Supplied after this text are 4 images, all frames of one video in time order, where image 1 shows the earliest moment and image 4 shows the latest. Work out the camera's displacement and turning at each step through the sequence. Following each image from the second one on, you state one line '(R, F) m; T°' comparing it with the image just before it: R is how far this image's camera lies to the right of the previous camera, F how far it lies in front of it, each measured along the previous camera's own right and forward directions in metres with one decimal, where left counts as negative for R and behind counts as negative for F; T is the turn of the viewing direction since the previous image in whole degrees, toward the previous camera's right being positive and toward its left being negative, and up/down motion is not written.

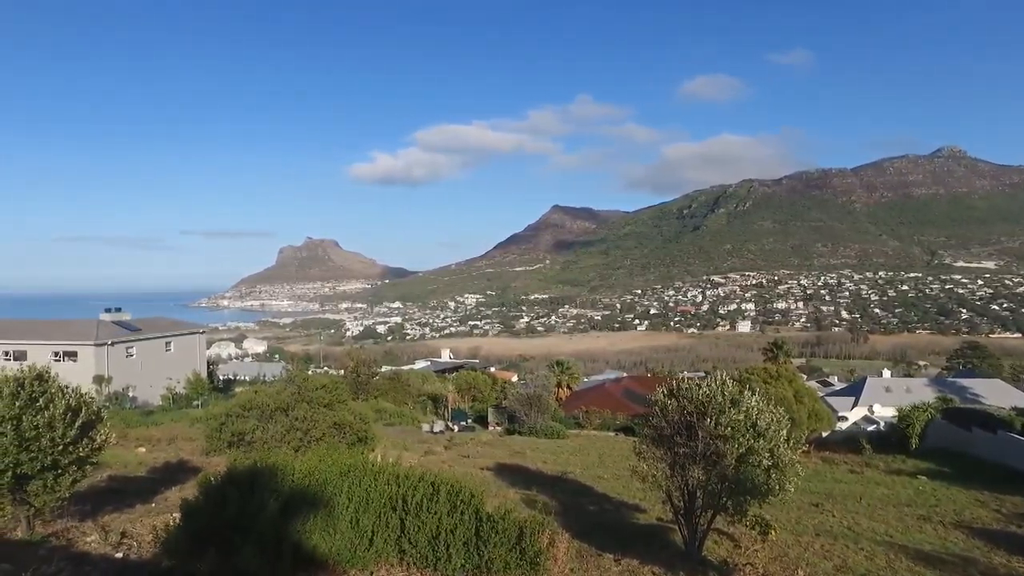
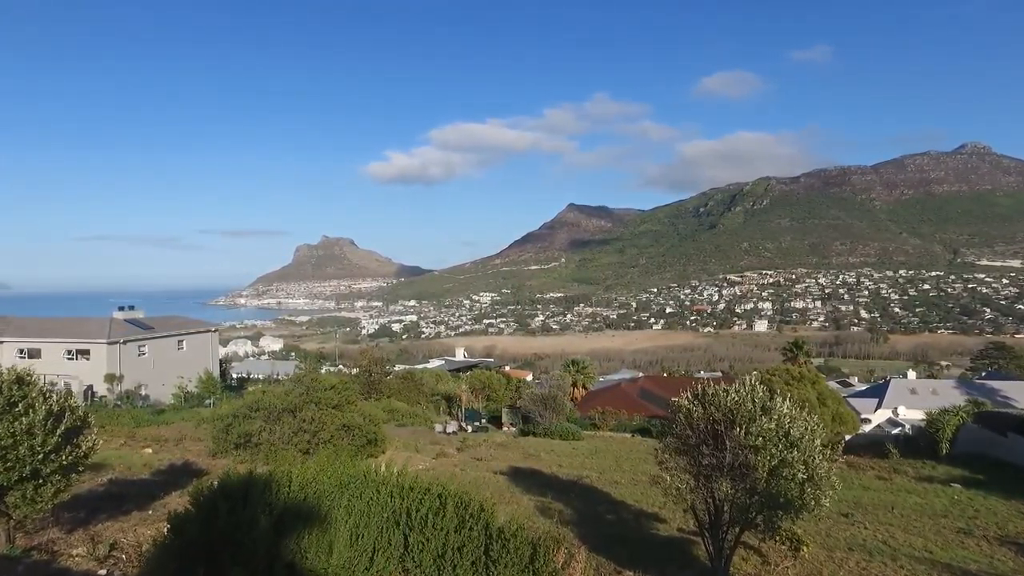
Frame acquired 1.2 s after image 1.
(0.0, +0.7) m; -1°
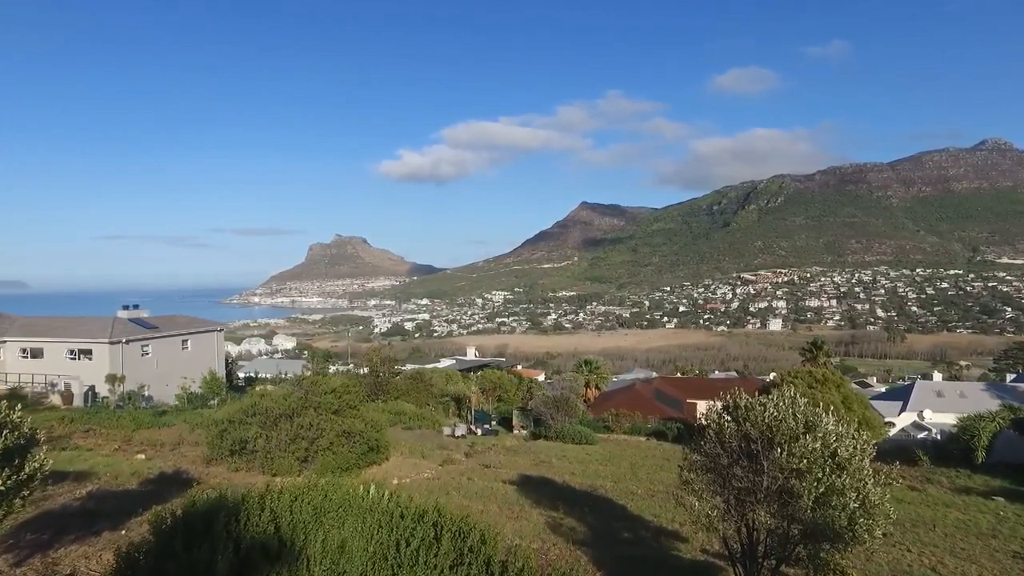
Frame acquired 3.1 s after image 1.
(+0.1, +1.1) m; -1°
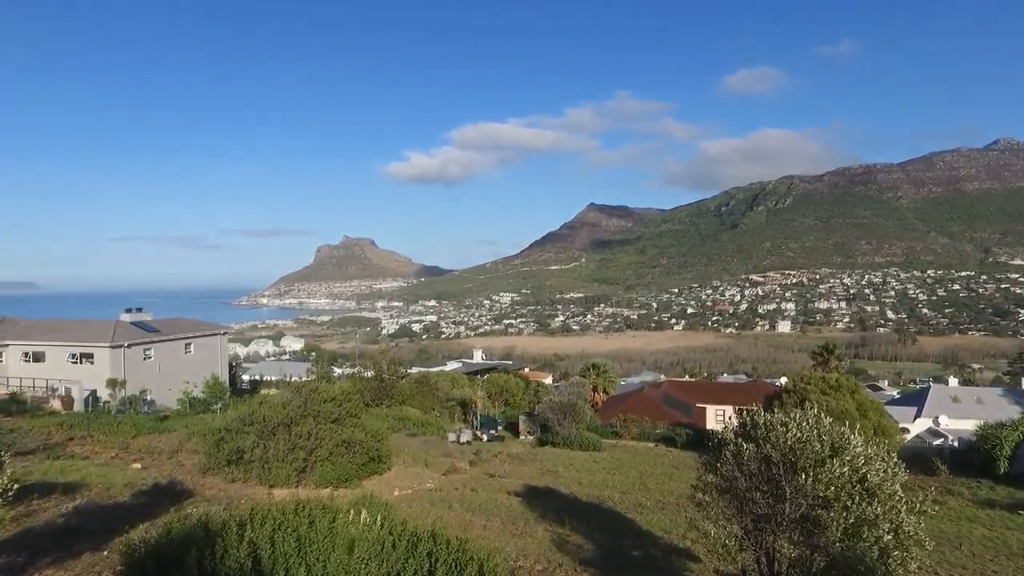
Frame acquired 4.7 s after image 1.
(+0.1, +0.6) m; -1°
